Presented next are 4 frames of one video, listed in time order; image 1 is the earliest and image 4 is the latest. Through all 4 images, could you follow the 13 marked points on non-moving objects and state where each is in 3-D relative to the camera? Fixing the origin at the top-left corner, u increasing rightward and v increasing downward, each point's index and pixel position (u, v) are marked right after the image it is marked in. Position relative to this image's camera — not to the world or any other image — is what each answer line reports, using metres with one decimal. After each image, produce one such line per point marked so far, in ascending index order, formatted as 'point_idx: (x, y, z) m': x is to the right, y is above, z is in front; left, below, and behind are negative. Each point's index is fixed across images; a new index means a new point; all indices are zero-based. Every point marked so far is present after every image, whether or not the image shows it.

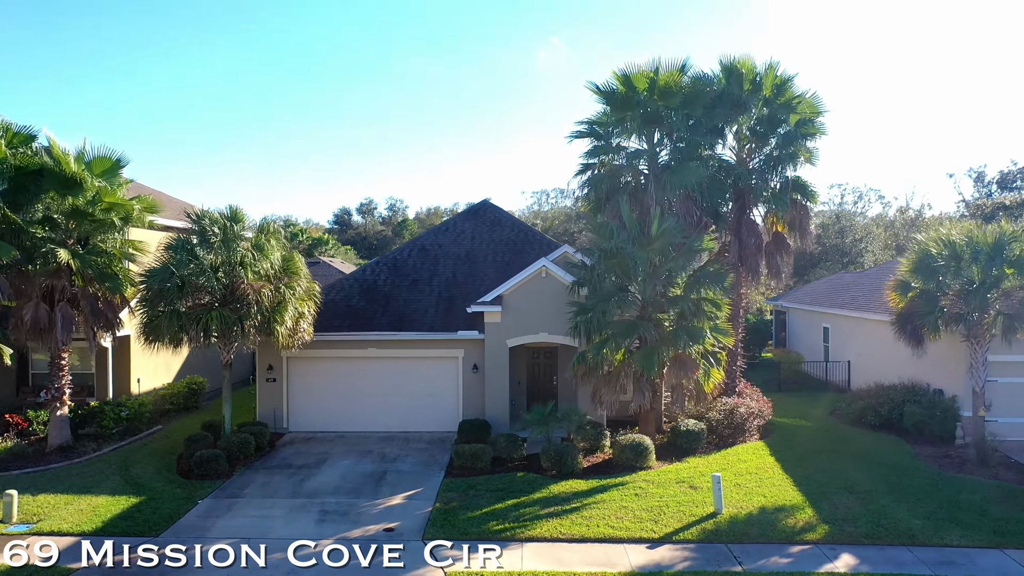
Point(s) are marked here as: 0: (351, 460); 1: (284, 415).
0: (-3.0, -3.2, +12.9) m
1: (-4.8, -2.7, +14.7) m
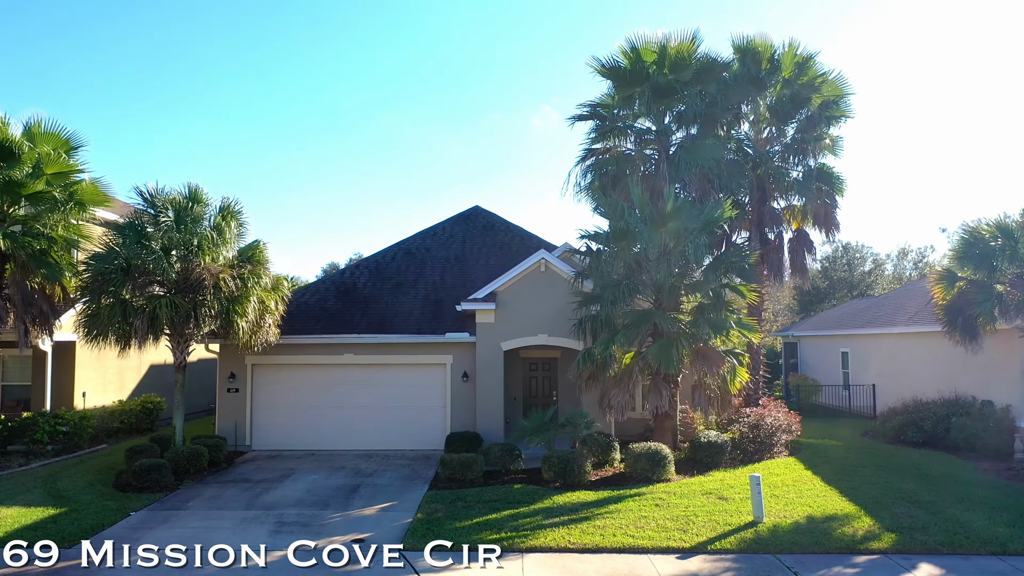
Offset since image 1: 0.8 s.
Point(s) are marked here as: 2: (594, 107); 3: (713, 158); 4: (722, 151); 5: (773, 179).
0: (-3.1, -3.0, +11.1) m
1: (-4.9, -2.7, +12.9) m
2: (+1.5, +3.3, +12.5) m
3: (+3.4, +2.2, +11.6) m
4: (+3.6, +2.3, +11.7) m
5: (+4.7, +2.0, +12.4) m
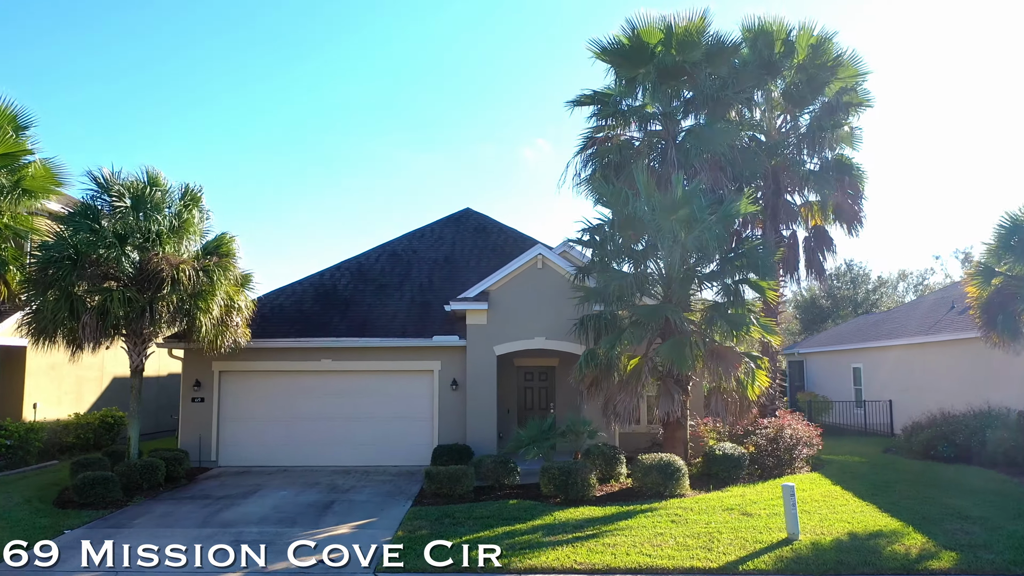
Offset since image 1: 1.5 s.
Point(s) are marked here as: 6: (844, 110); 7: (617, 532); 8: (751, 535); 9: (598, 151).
0: (-3.2, -2.9, +9.9) m
1: (-5.0, -2.6, +11.6) m
2: (+1.4, +3.3, +11.7) m
3: (+3.3, +2.2, +10.7) m
4: (+3.5, +2.3, +10.8) m
5: (+4.6, +2.0, +11.5) m
6: (+5.5, +2.9, +11.4) m
7: (+1.1, -2.6, +7.5) m
8: (+2.5, -2.6, +7.3) m
9: (+1.4, +2.3, +11.5) m
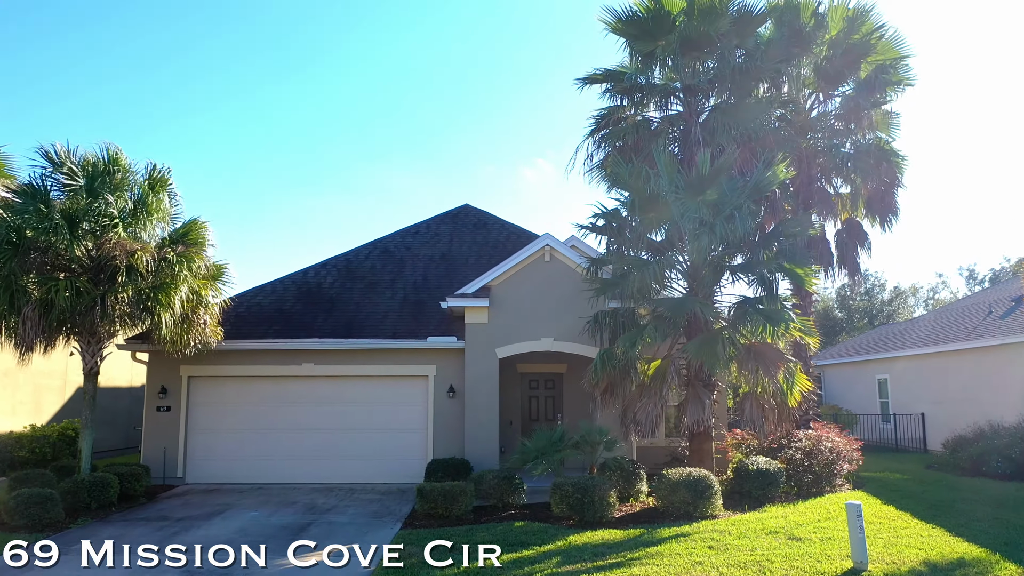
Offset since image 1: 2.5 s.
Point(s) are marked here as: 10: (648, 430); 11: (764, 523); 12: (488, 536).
0: (-3.1, -2.8, +8.6) m
1: (-5.0, -2.6, +10.4) m
2: (+1.4, +3.3, +10.6) m
3: (+3.3, +2.3, +9.6) m
4: (+3.6, +2.4, +9.7) m
5: (+4.7, +2.1, +10.4) m
6: (+5.5, +3.0, +10.4) m
7: (+1.2, -2.5, +6.2) m
8: (+2.6, -2.4, +6.1) m
9: (+1.5, +2.3, +10.4) m
10: (+1.7, -1.8, +8.8) m
11: (+2.8, -2.6, +7.6) m
12: (-0.3, -2.5, +7.1) m
